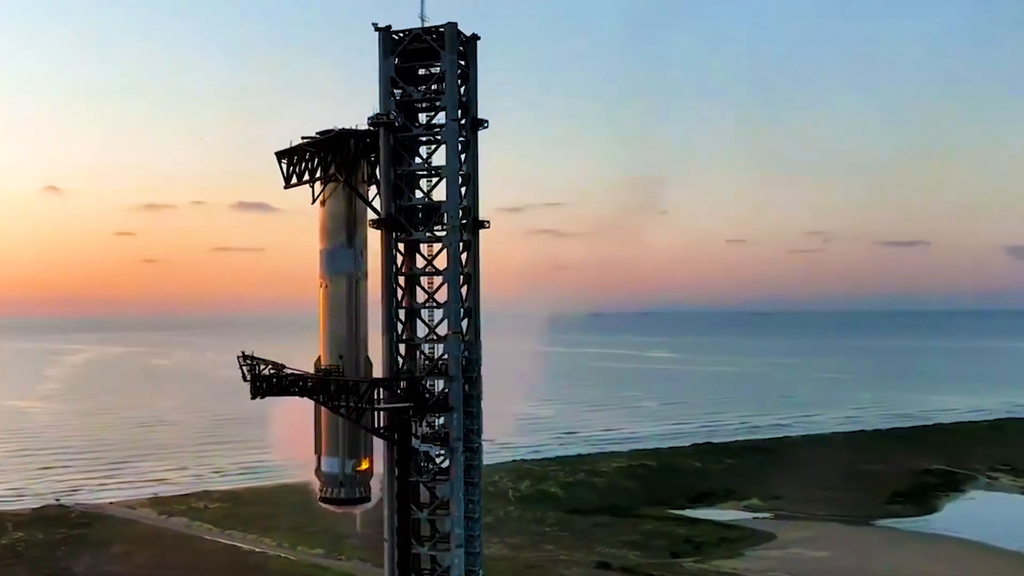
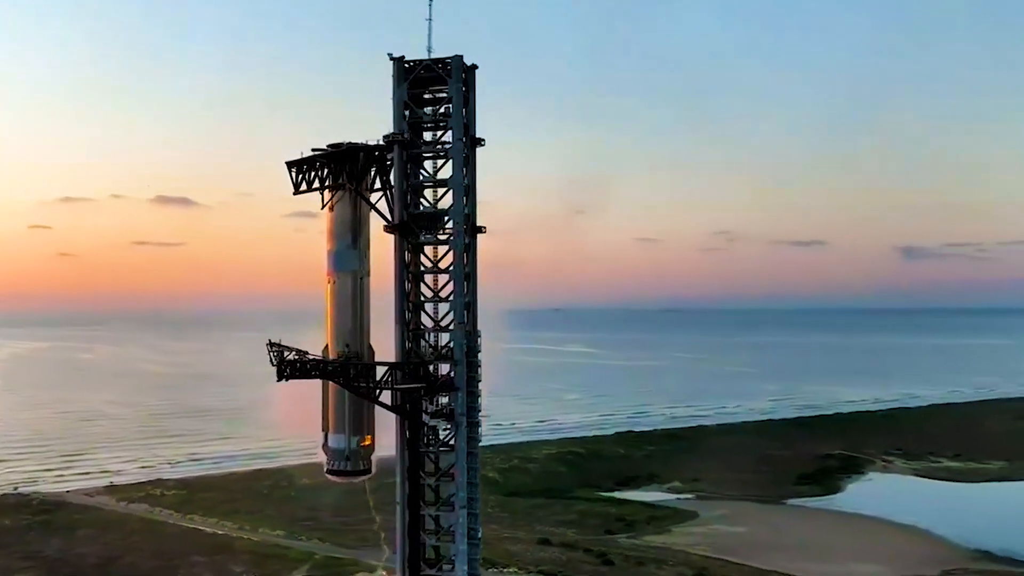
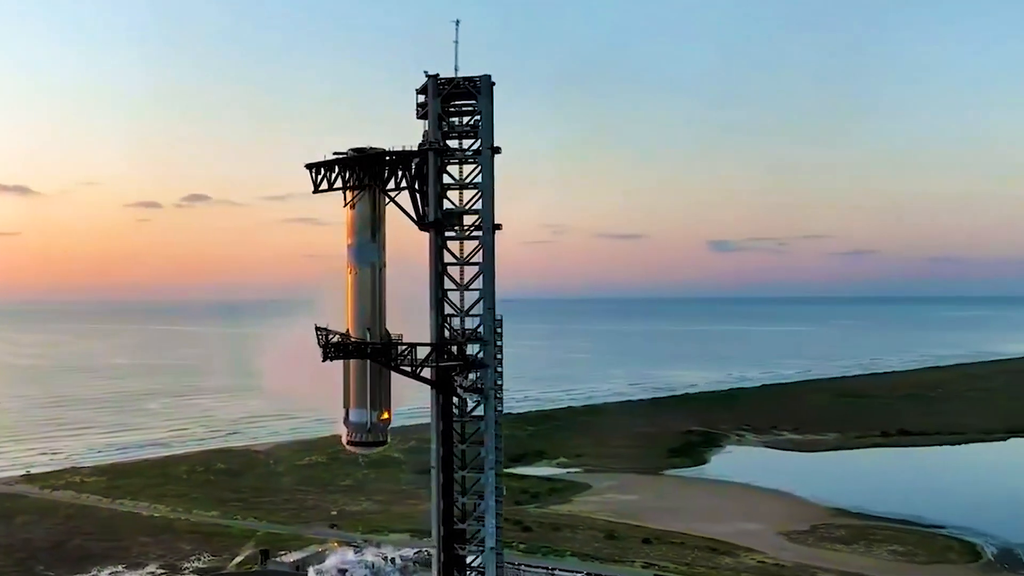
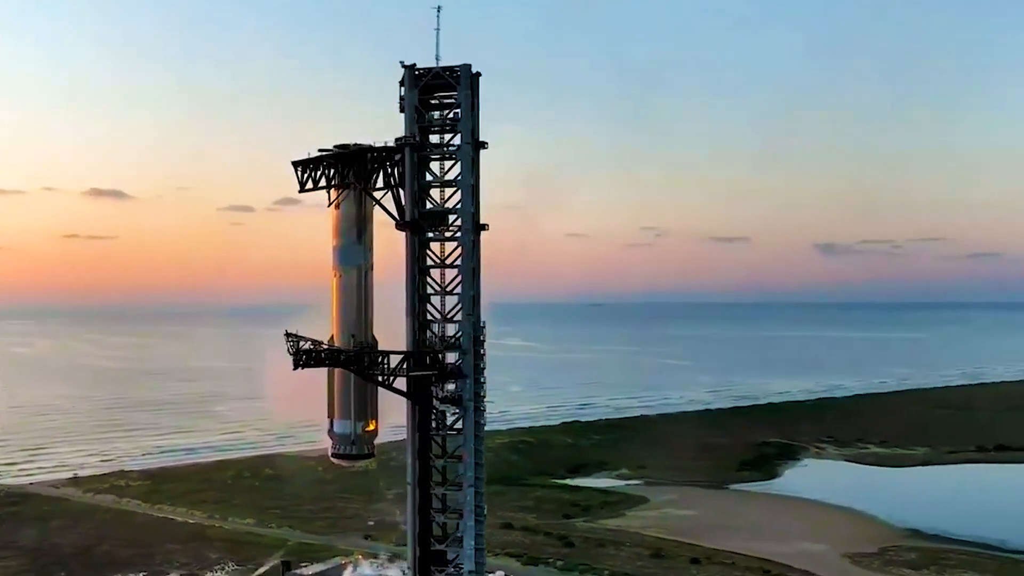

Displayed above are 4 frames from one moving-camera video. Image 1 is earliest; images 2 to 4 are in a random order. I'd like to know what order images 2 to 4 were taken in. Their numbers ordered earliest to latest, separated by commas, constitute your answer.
2, 4, 3
